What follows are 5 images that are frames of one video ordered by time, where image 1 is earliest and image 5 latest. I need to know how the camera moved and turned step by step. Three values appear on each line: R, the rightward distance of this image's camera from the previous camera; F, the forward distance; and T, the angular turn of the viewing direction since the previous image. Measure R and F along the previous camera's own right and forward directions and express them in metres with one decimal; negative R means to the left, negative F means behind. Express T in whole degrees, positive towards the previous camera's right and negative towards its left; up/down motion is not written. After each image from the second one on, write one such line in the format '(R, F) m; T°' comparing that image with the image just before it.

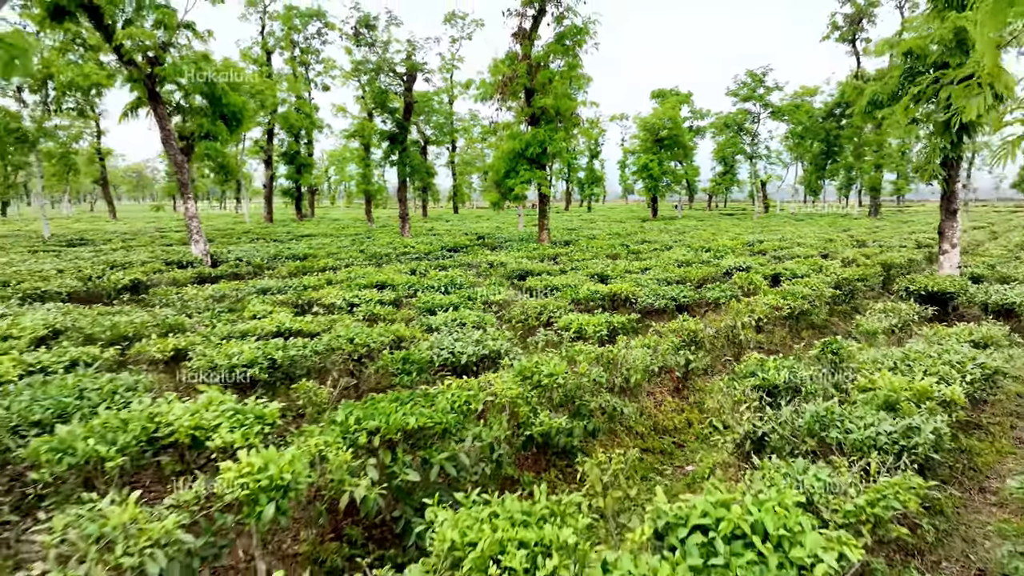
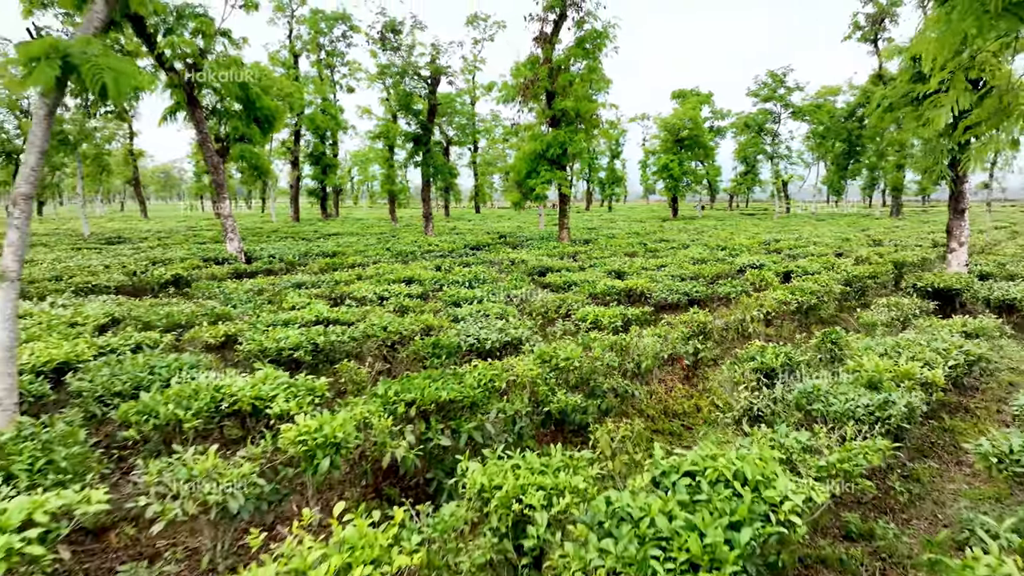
(0.0, -0.5) m; -2°
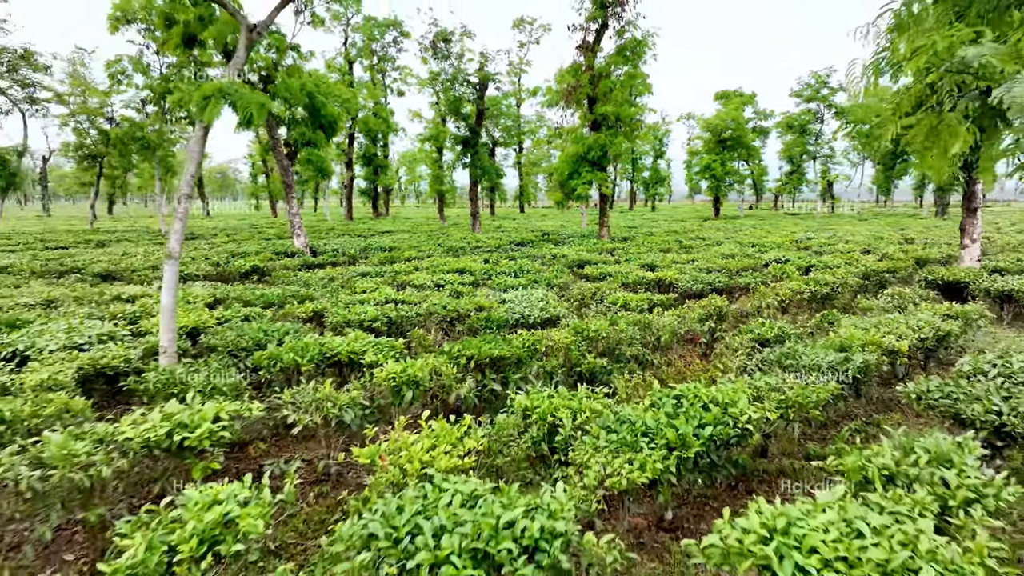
(0.0, -1.2) m; -4°
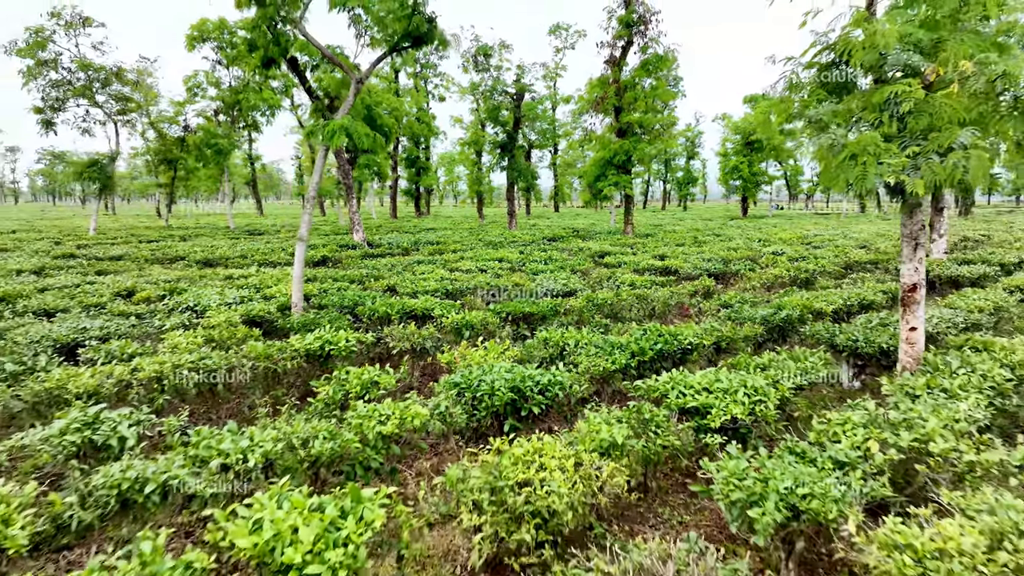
(+0.1, -2.3) m; -3°
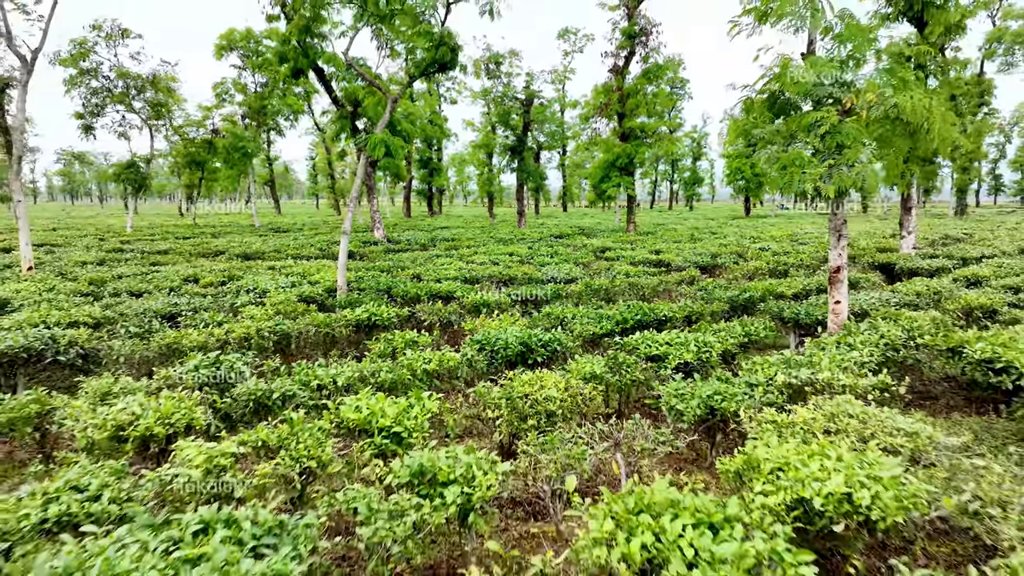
(0.0, -1.5) m; -1°
